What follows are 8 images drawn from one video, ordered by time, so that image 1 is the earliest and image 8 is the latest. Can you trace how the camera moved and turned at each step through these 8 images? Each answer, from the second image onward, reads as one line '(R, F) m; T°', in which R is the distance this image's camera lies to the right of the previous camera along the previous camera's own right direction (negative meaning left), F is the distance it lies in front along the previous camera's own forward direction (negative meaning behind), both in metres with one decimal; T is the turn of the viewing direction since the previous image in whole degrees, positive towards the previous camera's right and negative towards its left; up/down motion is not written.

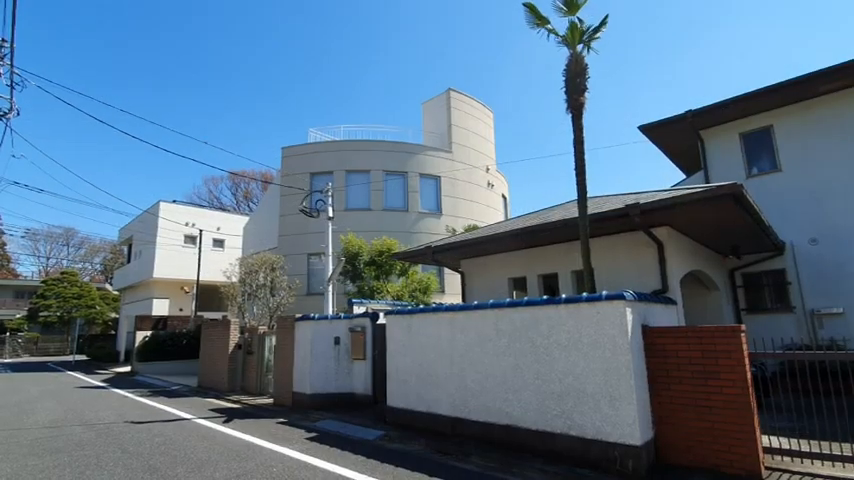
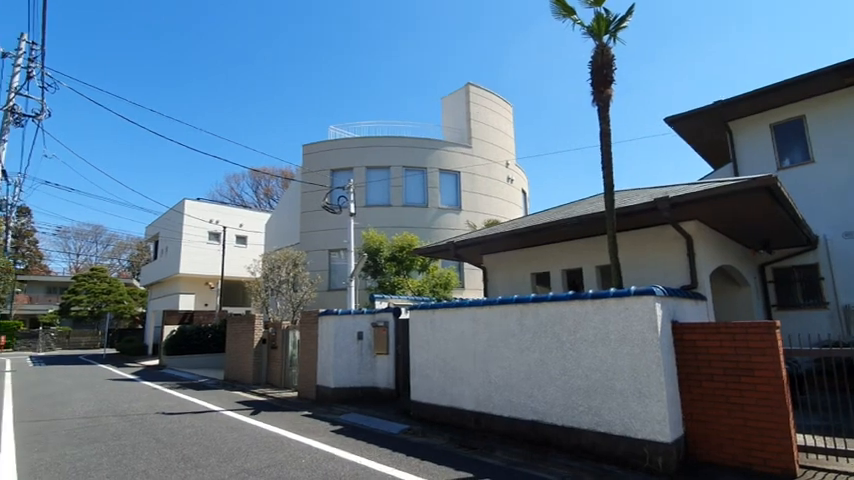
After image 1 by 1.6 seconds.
(-0.1, 0.0) m; -2°
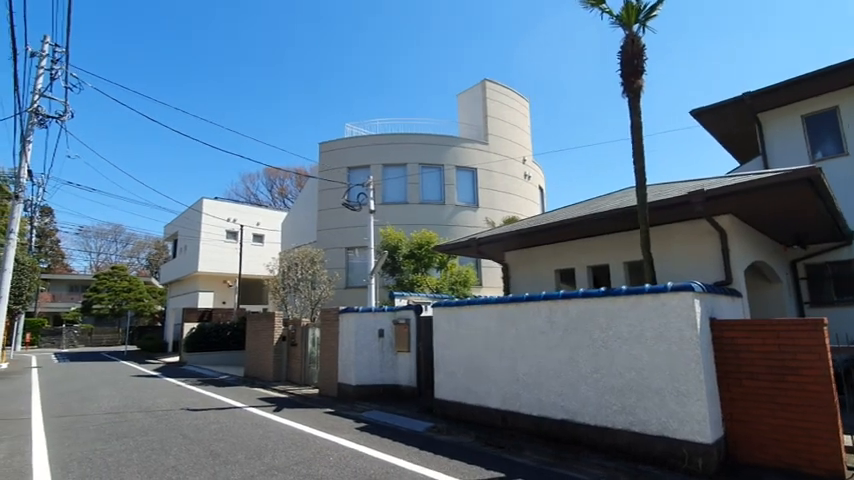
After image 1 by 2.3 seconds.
(-0.2, +0.1) m; -2°
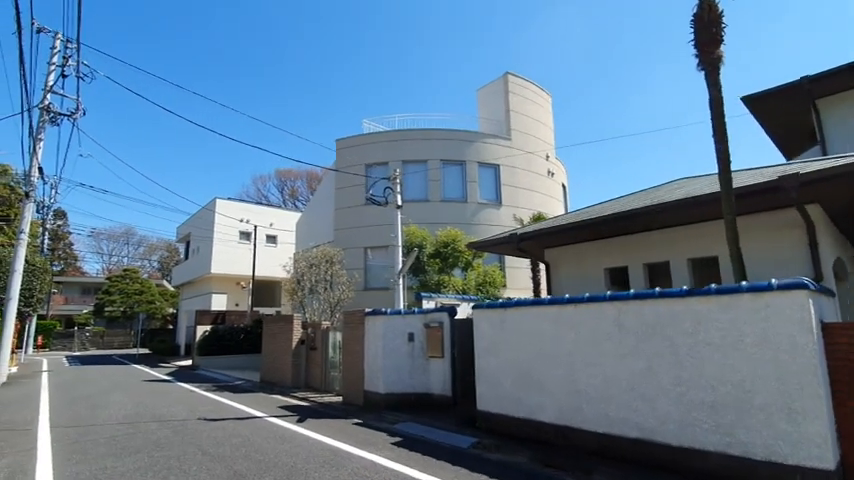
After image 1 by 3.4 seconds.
(-0.5, +0.7) m; -1°
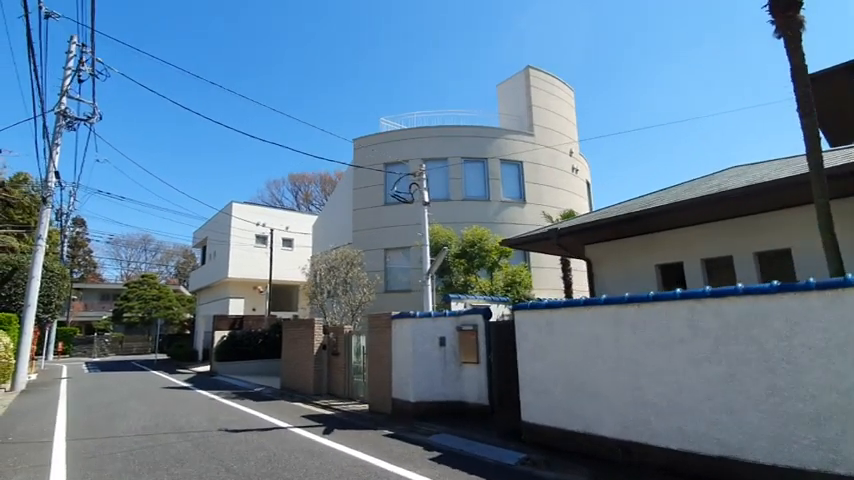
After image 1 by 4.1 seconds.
(-0.4, +0.5) m; -2°
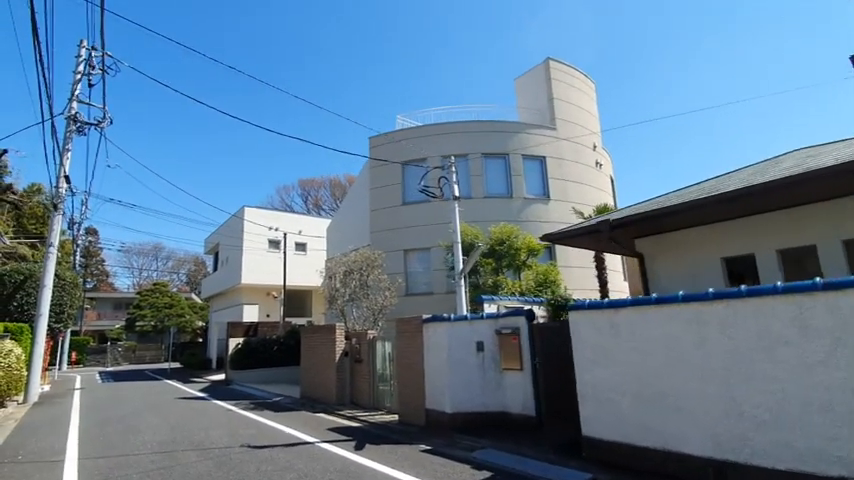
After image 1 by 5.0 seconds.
(-0.5, +0.6) m; -1°
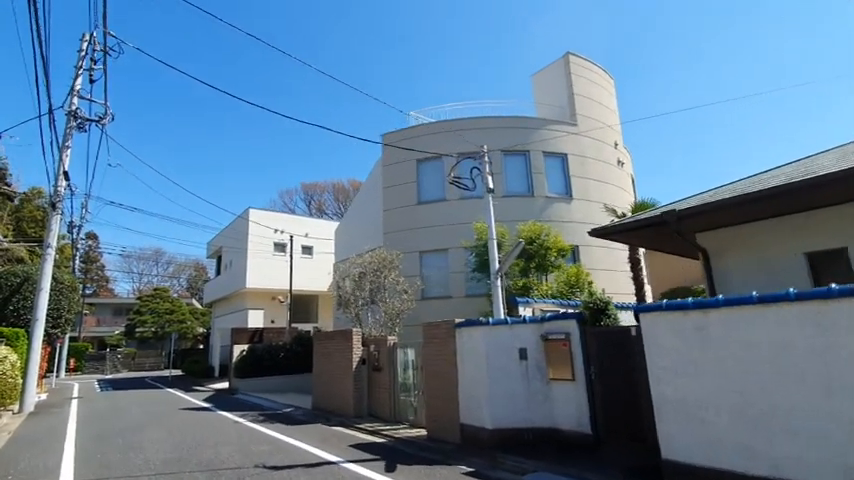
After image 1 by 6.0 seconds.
(-0.6, +0.8) m; 0°
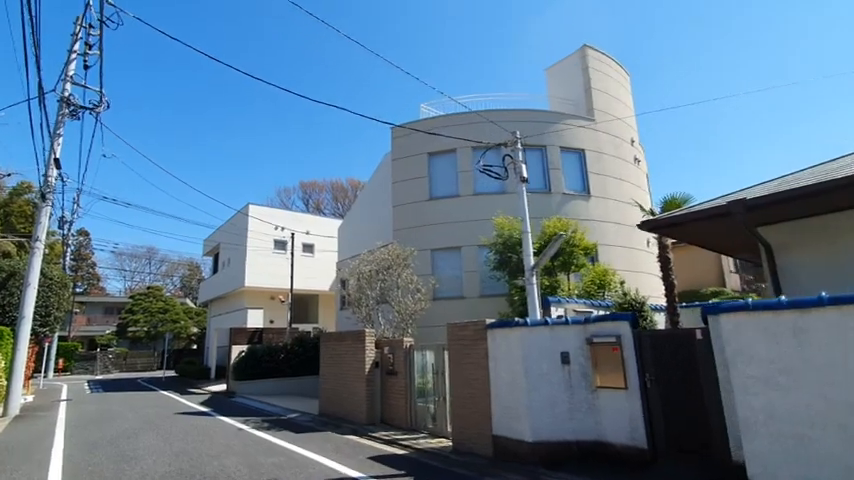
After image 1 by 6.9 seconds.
(-0.6, +0.7) m; +1°
